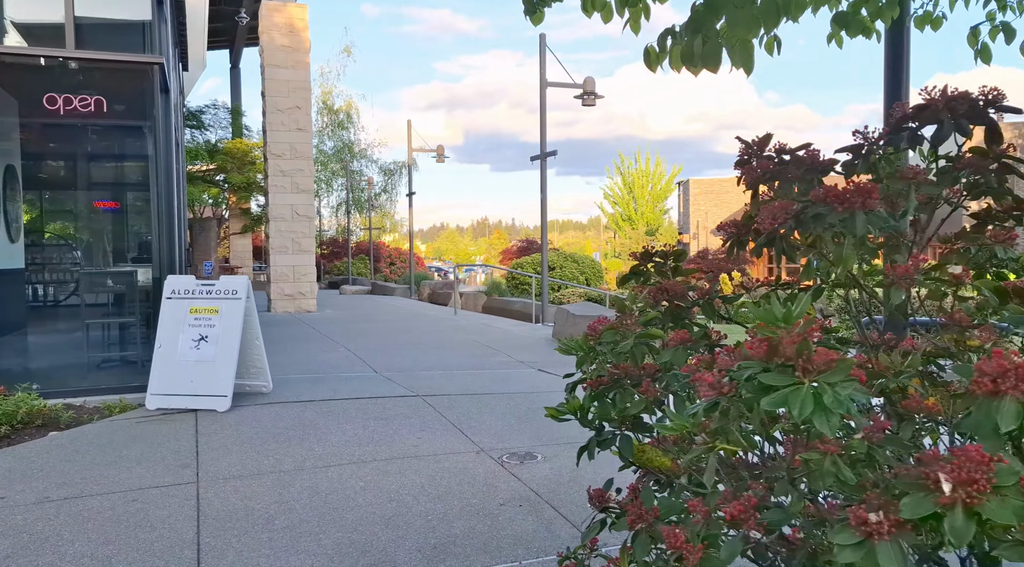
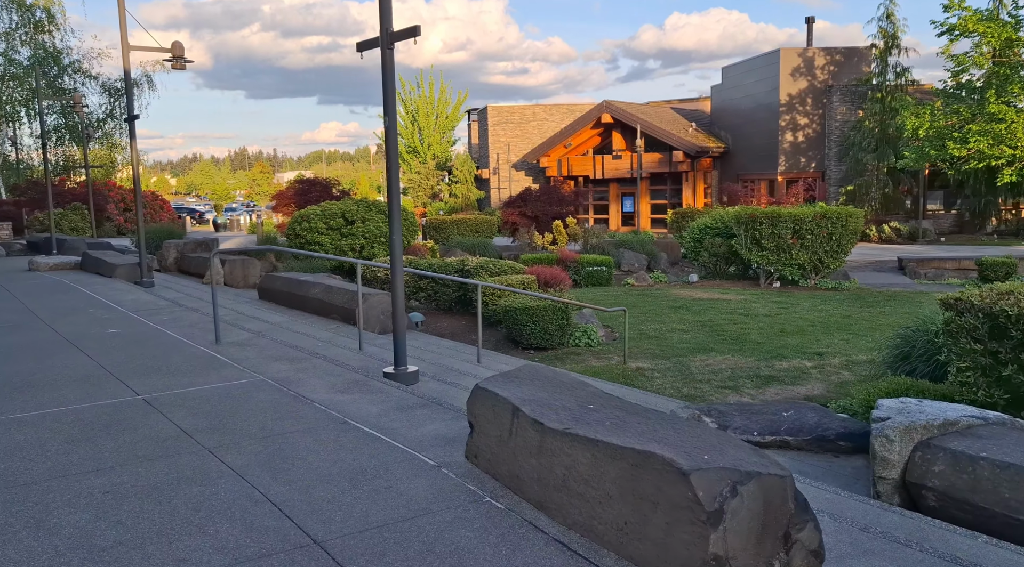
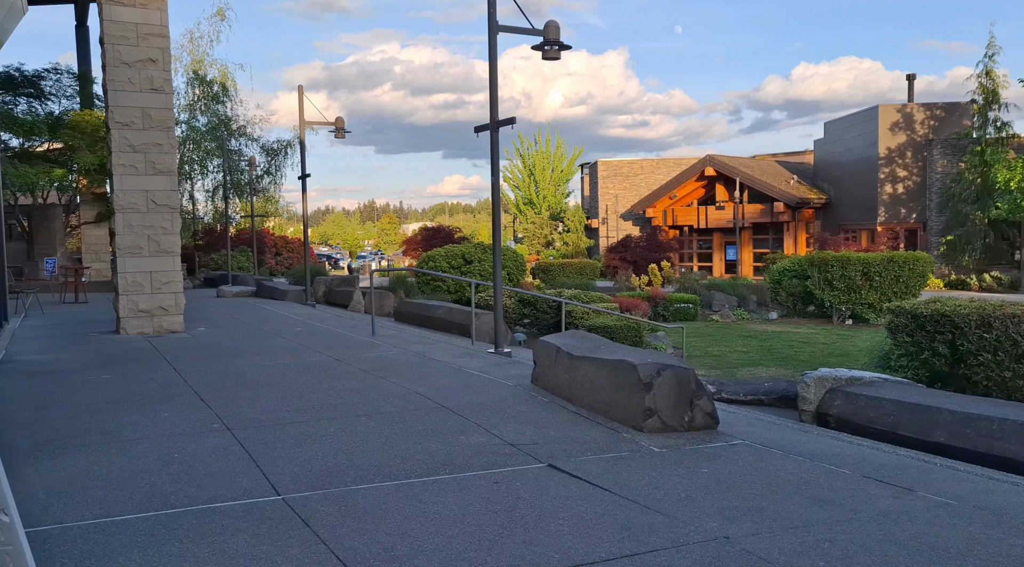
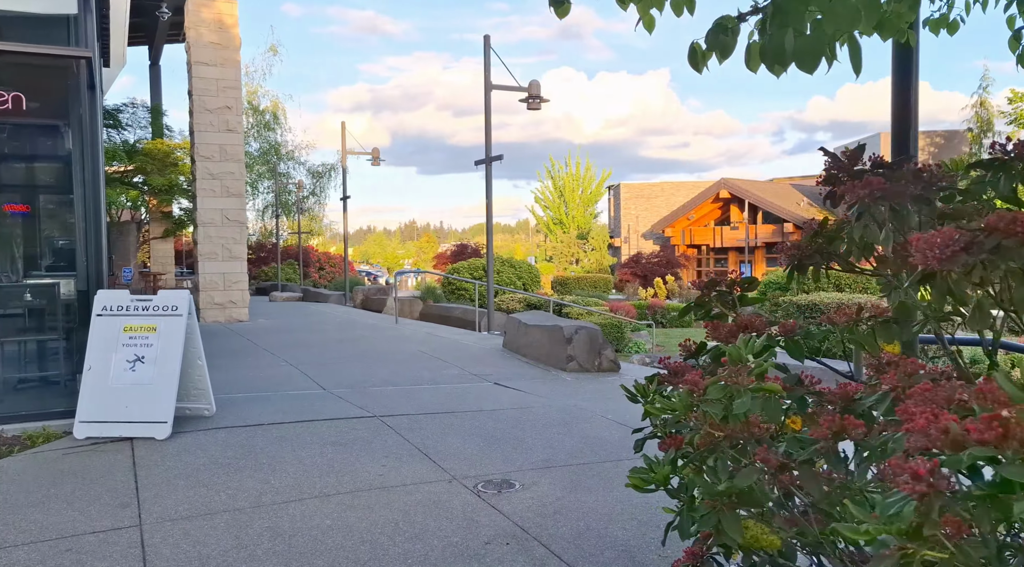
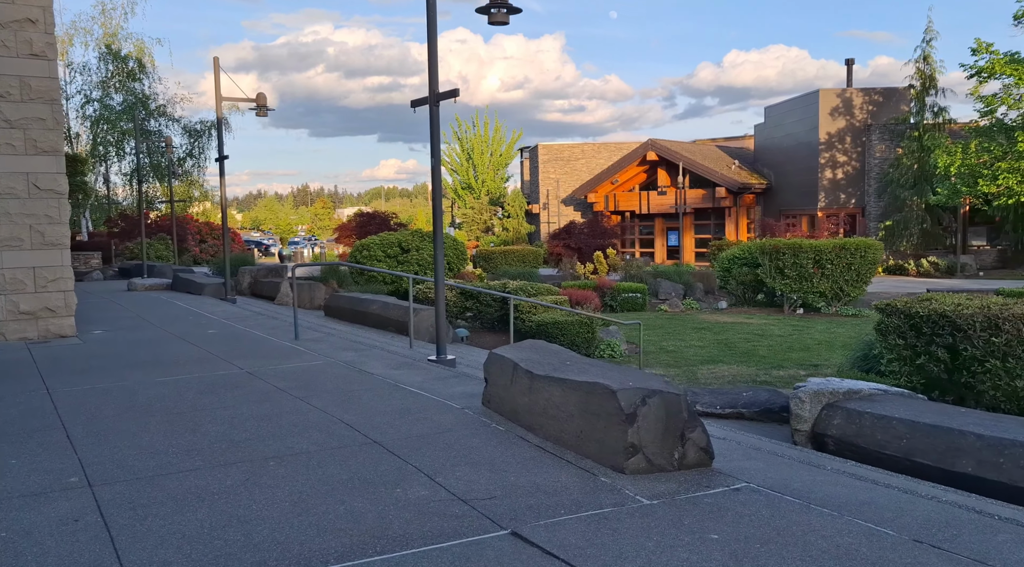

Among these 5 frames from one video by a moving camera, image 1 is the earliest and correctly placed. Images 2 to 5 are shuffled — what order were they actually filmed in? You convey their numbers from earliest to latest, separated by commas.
4, 3, 5, 2
